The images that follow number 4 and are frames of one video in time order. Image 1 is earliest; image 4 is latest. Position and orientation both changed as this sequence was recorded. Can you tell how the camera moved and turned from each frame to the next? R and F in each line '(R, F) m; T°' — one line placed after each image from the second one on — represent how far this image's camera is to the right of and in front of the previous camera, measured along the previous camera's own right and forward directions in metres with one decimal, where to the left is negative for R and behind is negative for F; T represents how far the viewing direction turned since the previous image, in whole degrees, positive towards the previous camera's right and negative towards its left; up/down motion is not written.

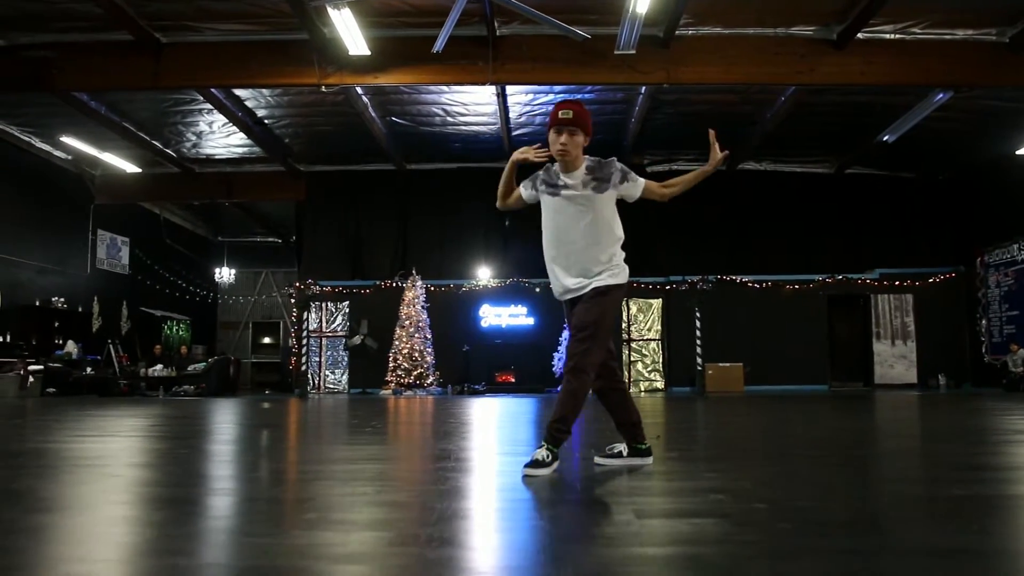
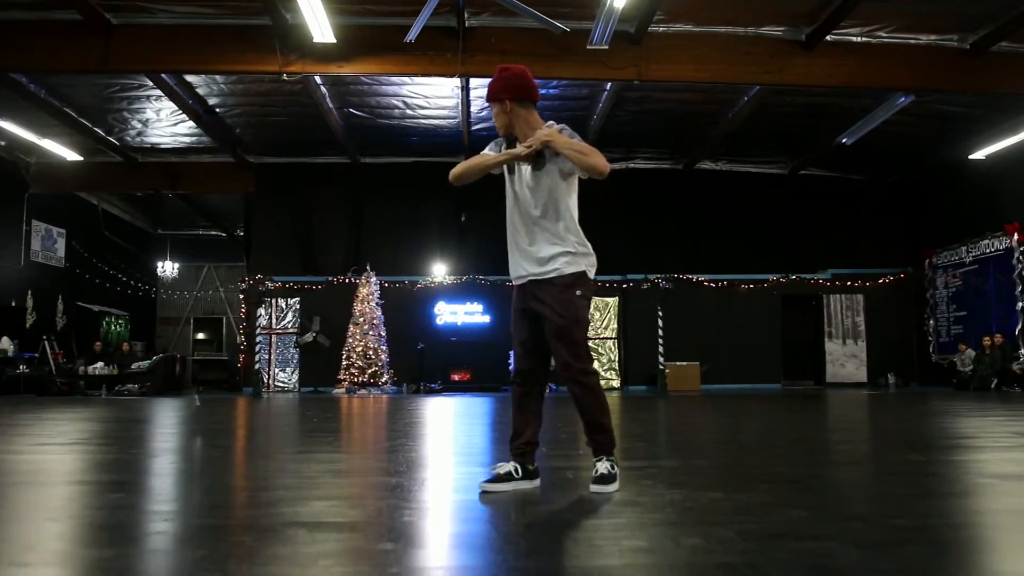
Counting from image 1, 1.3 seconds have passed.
(-0.3, +0.2) m; +4°
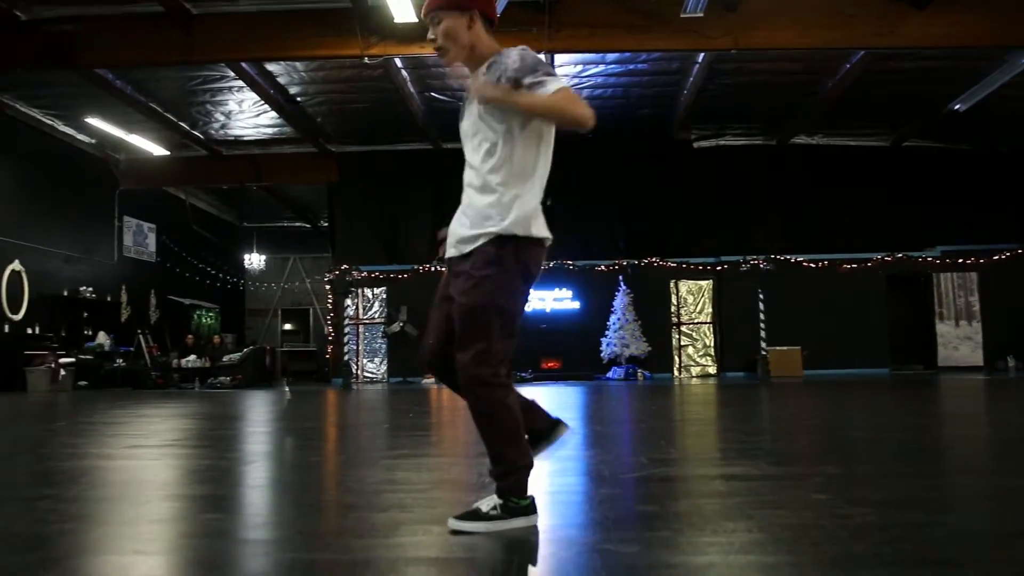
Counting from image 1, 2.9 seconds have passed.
(-0.1, +0.3) m; -5°
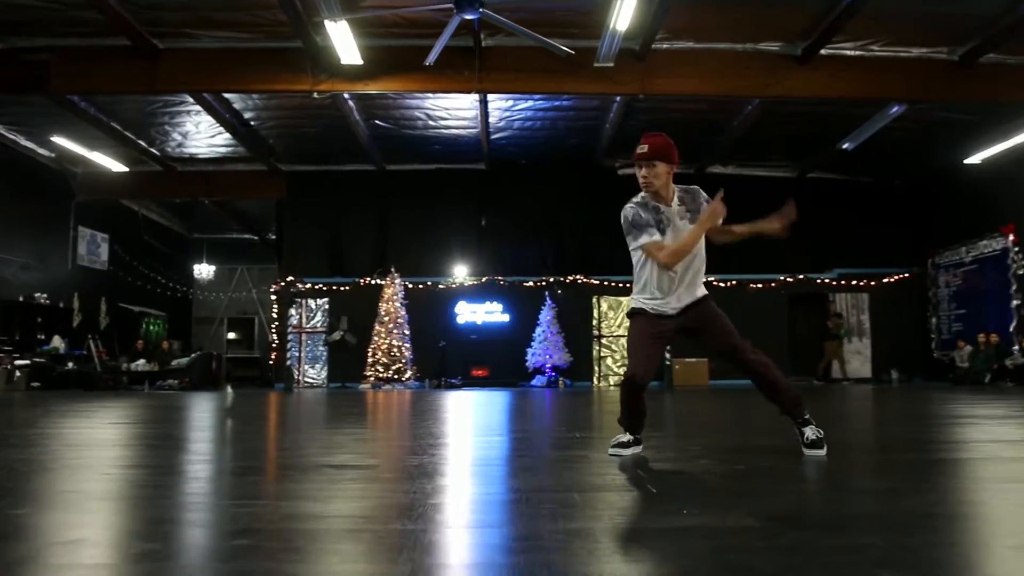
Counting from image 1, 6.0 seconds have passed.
(+0.2, -0.9) m; +3°
